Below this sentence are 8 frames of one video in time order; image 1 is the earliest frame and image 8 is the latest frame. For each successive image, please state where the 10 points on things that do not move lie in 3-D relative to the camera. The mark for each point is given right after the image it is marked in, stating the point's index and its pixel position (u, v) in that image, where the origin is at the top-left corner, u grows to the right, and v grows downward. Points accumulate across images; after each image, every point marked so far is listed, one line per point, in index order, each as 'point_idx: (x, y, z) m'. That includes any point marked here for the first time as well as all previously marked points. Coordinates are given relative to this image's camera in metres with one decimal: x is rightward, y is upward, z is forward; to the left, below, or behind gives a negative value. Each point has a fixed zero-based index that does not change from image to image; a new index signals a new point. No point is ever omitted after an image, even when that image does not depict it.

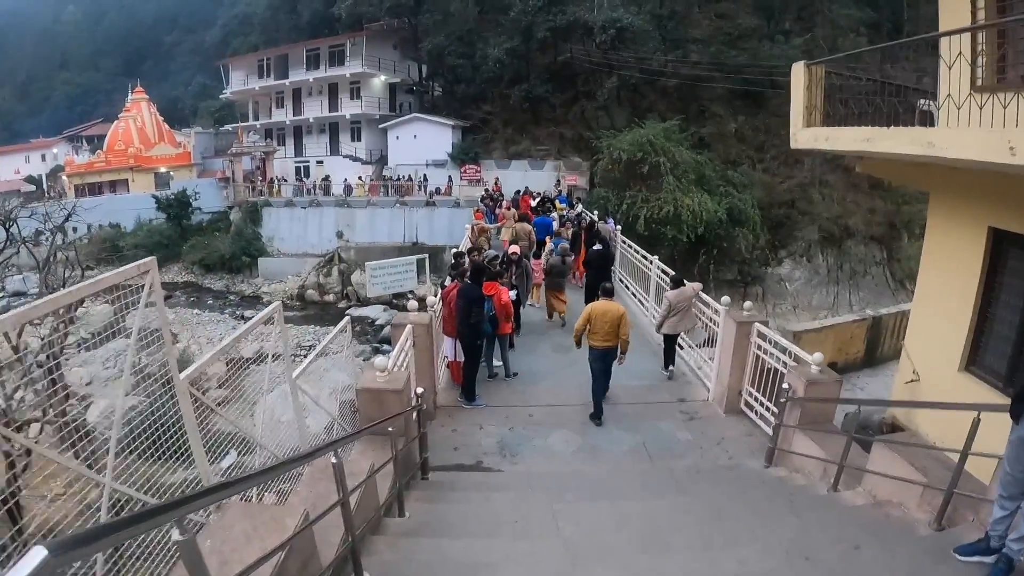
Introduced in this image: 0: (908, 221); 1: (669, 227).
0: (+13.5, +2.4, +20.1) m
1: (+4.3, +1.6, +16.3) m
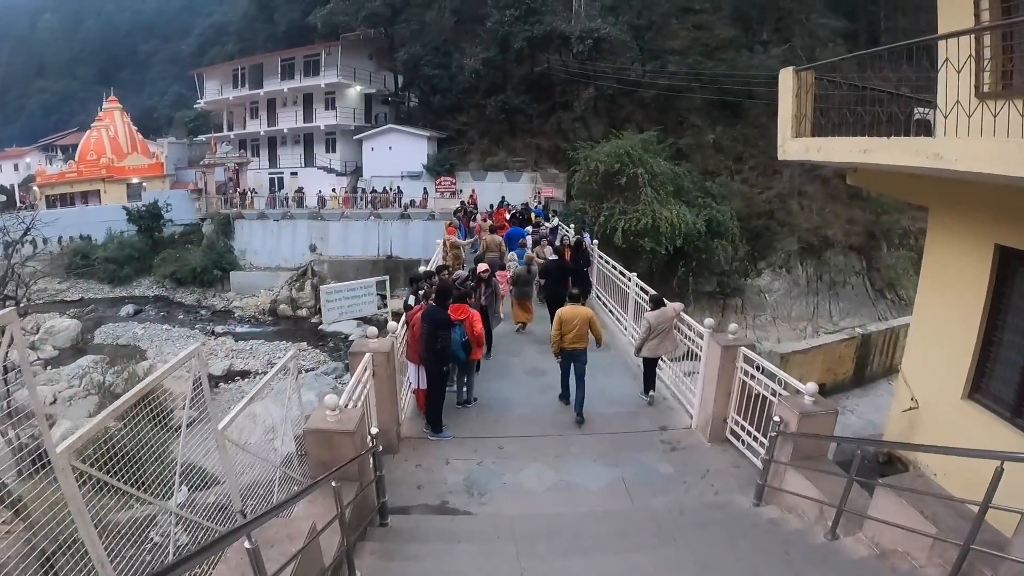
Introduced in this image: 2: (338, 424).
0: (+12.7, +2.0, +20.1) m
1: (+3.7, +1.3, +16.0) m
2: (-1.0, -0.8, +3.4) m
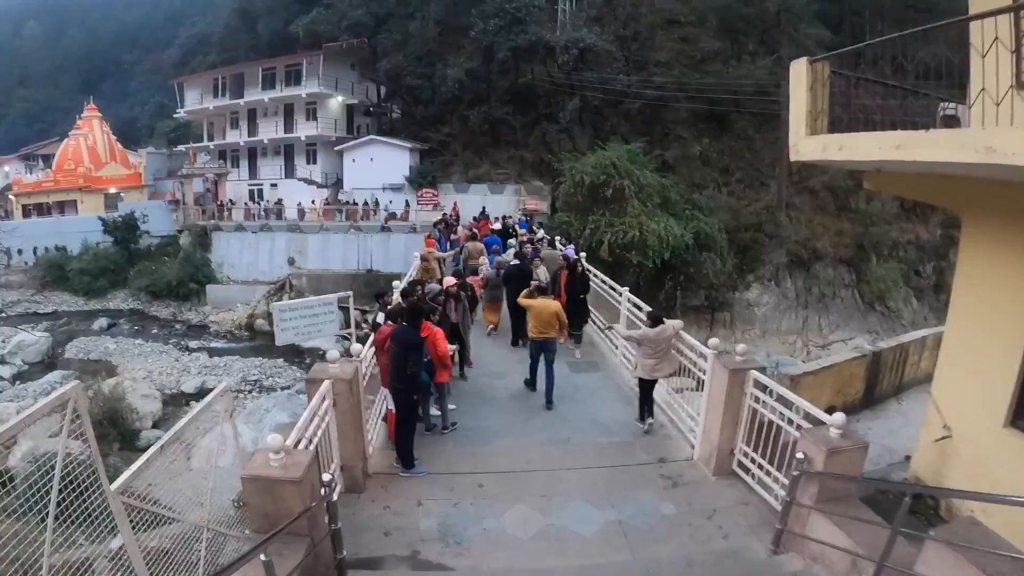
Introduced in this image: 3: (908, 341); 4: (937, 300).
0: (+12.2, +1.6, +19.9) m
1: (+3.2, +0.9, +15.6) m
2: (-1.1, -0.9, +2.9) m
3: (+5.4, -0.7, +7.9) m
4: (+14.0, -0.2, +19.8) m
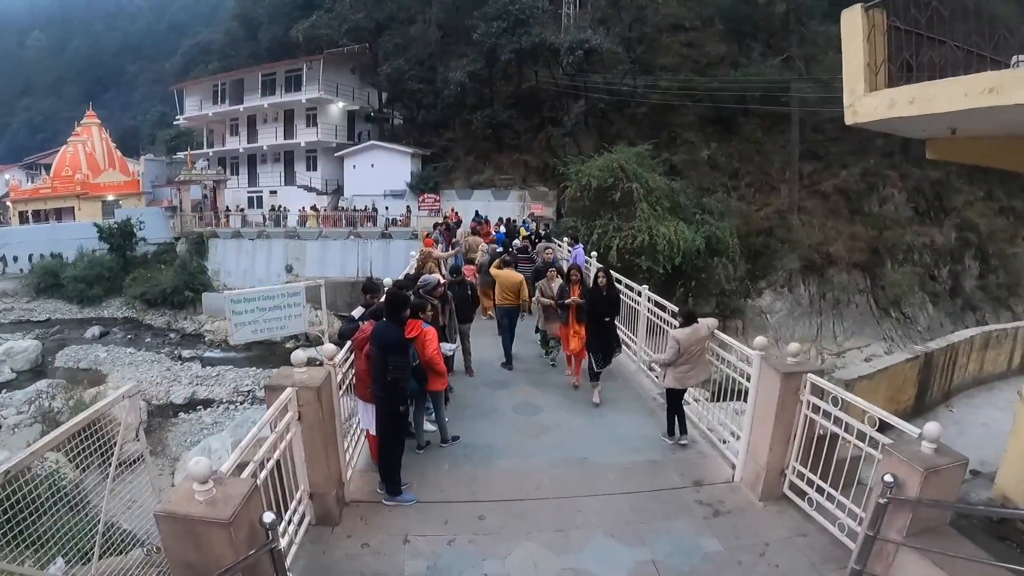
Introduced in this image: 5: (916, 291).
0: (+12.3, +1.4, +19.2) m
1: (+3.3, +0.8, +14.9) m
2: (-1.1, -0.8, +2.1) m
3: (+5.4, -0.7, +7.1) m
4: (+14.1, -0.5, +19.0) m
5: (+12.7, -0.1, +18.6) m
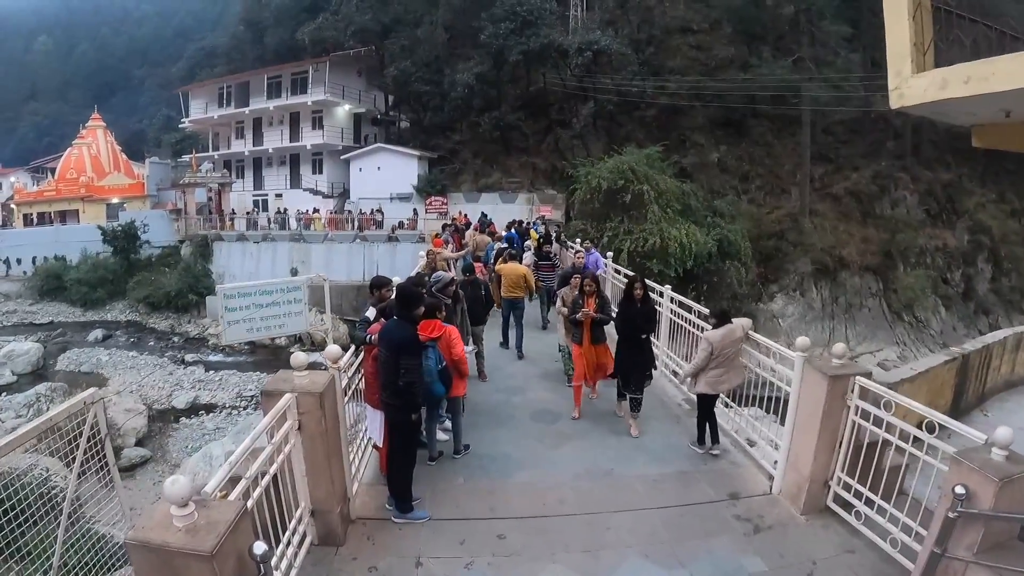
0: (+12.5, +1.2, +18.8) m
1: (+3.6, +0.7, +14.5) m
2: (-1.0, -0.8, +1.8) m
3: (+5.6, -0.7, +6.8) m
4: (+14.4, -0.6, +18.5) m
5: (+13.0, -0.2, +18.2) m
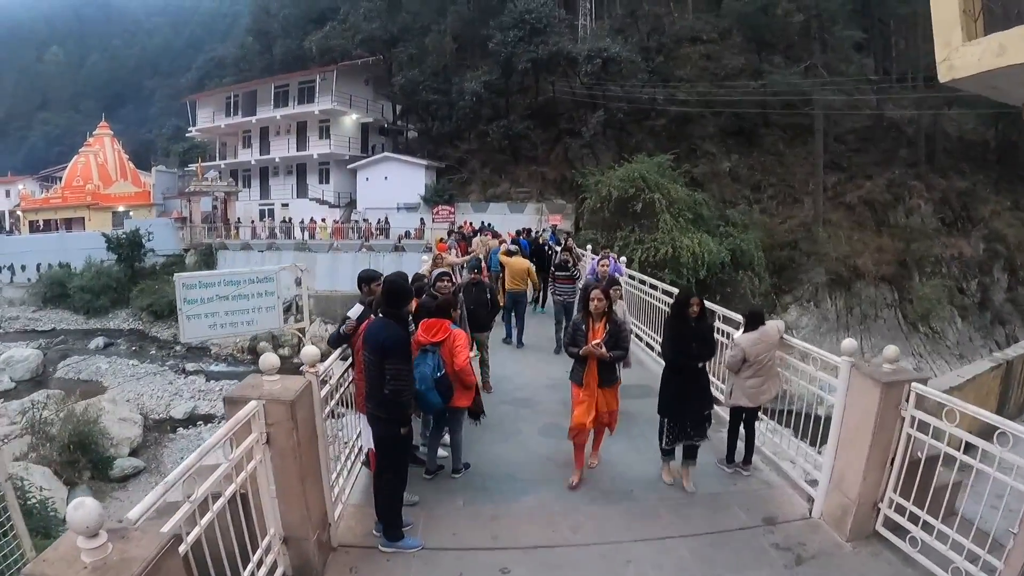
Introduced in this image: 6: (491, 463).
0: (+12.8, +0.9, +18.2) m
1: (+3.7, +0.5, +14.1) m
2: (-1.0, -0.7, +1.4) m
3: (+5.6, -0.8, +6.3) m
4: (+14.6, -1.0, +17.9) m
5: (+13.2, -0.6, +17.6) m
6: (-0.2, -1.2, +4.0) m
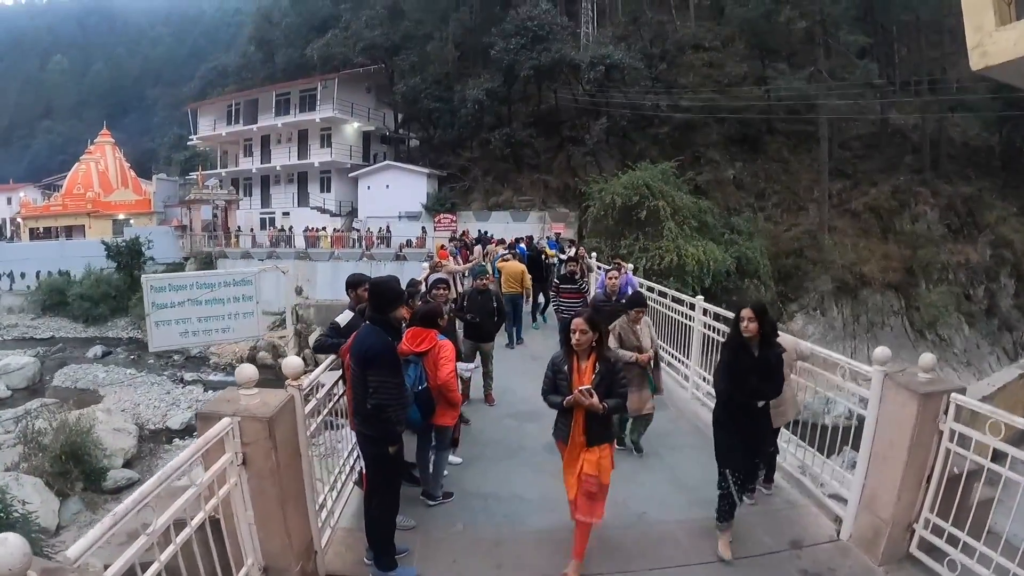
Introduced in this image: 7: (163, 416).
0: (+12.8, +0.6, +18.0) m
1: (+3.8, +0.3, +13.8) m
2: (-1.0, -0.7, +1.1) m
3: (+5.7, -0.8, +6.0) m
4: (+14.6, -1.2, +17.6) m
5: (+13.2, -0.8, +17.3) m
6: (-0.1, -1.2, +3.7) m
7: (-8.7, -3.2, +14.4) m
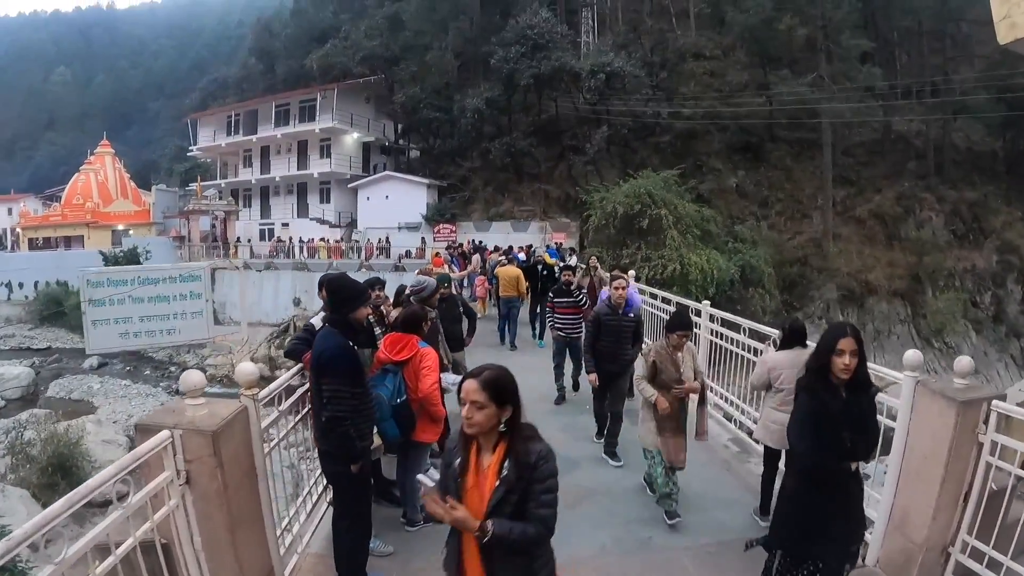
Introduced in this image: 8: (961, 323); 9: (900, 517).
0: (+12.8, +0.3, +17.7) m
1: (+3.8, +0.1, +13.6) m
2: (-1.0, -0.7, +0.8) m
3: (+5.6, -0.9, +5.7) m
4: (+14.6, -1.5, +17.3) m
5: (+13.2, -1.1, +17.0) m
6: (-0.2, -1.2, +3.4) m
7: (-8.7, -3.4, +14.1) m
8: (+13.2, -1.1, +17.0) m
9: (+1.9, -1.1, +2.8) m
